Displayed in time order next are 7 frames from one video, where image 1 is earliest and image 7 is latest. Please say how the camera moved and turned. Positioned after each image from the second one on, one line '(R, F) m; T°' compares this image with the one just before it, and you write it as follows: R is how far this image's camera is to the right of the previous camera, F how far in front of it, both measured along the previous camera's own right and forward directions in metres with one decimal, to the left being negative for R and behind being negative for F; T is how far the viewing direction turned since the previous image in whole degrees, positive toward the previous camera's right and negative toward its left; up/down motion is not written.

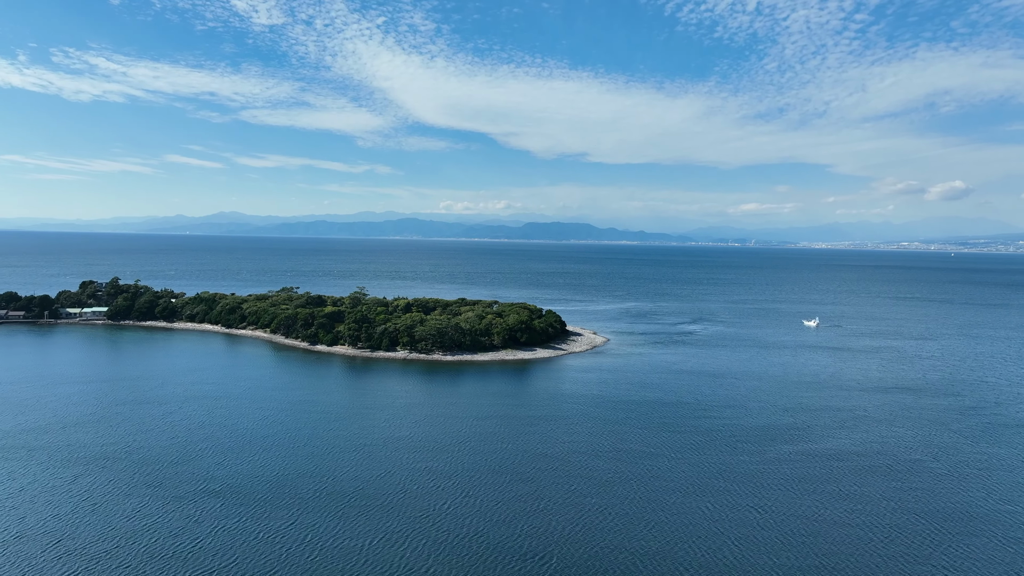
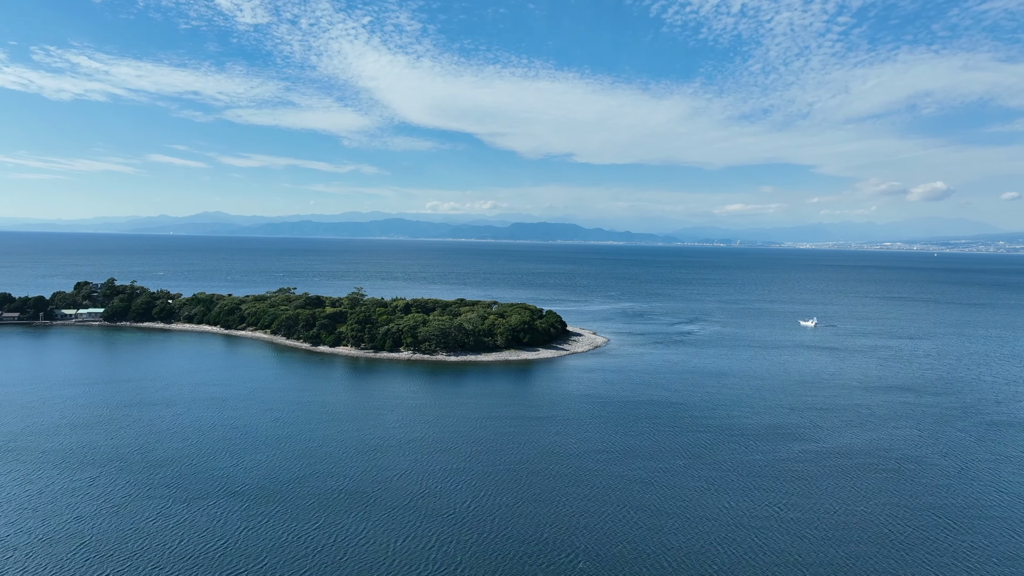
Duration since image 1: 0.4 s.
(+5.8, +0.1) m; -3°
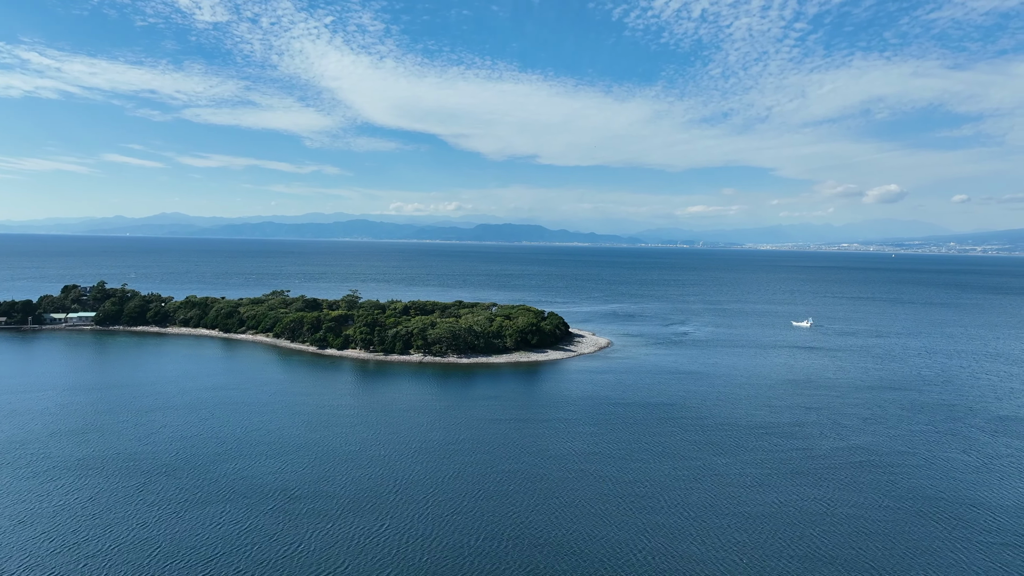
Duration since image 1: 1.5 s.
(-2.2, 0.0) m; +2°
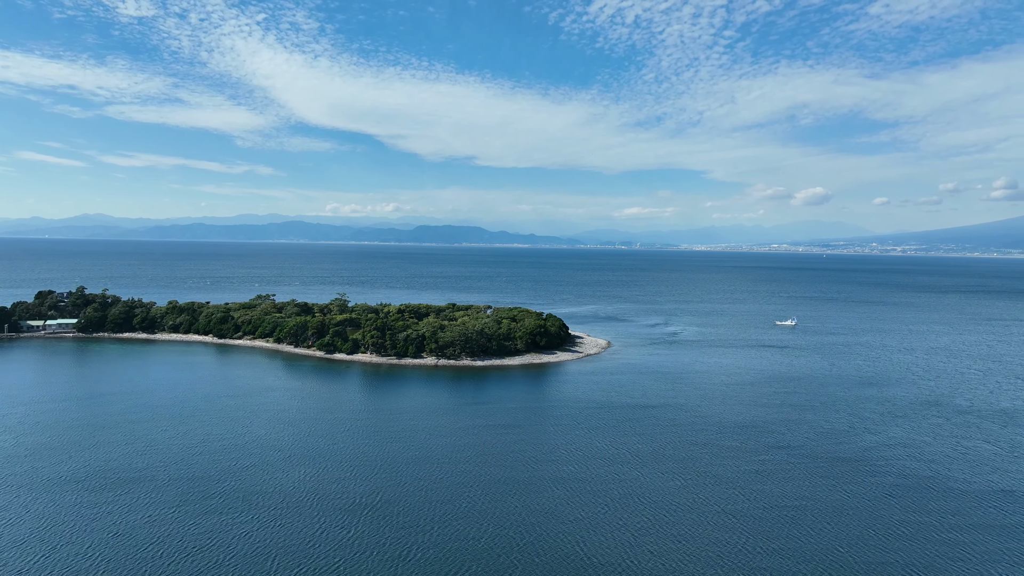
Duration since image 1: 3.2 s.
(-3.4, -0.1) m; +3°
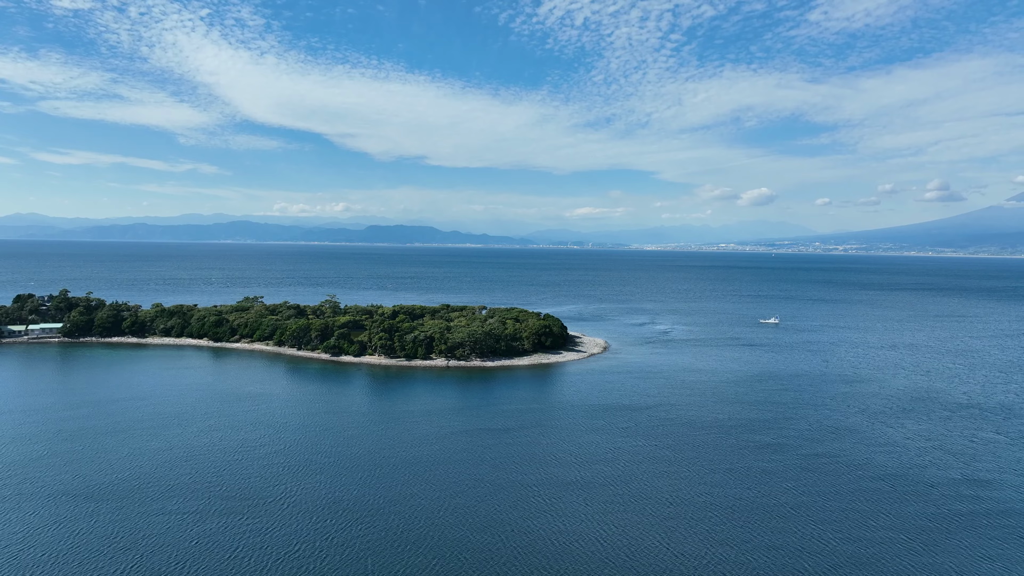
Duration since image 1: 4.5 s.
(-2.6, -0.1) m; +3°
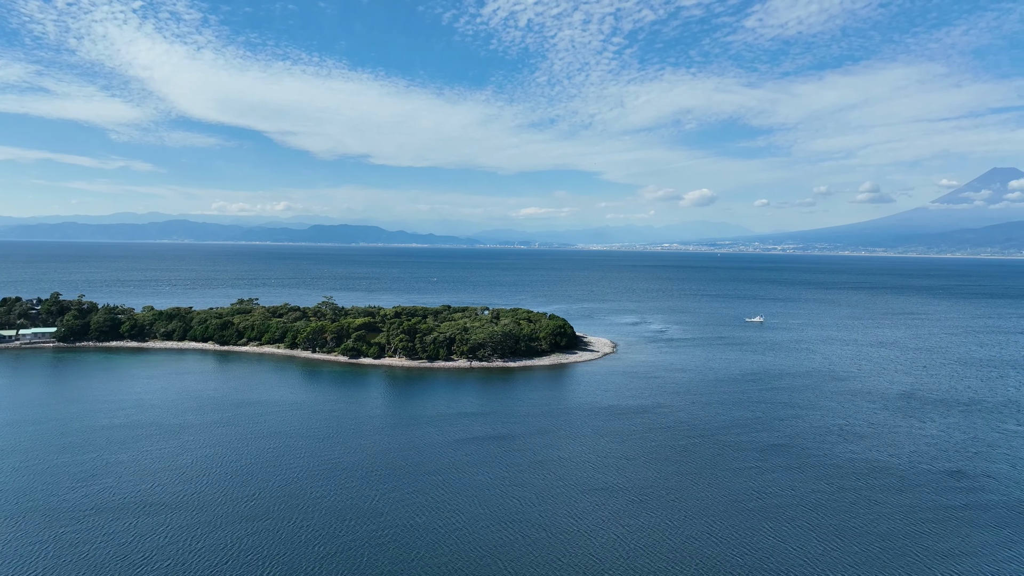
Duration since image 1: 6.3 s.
(-3.6, -0.2) m; +3°
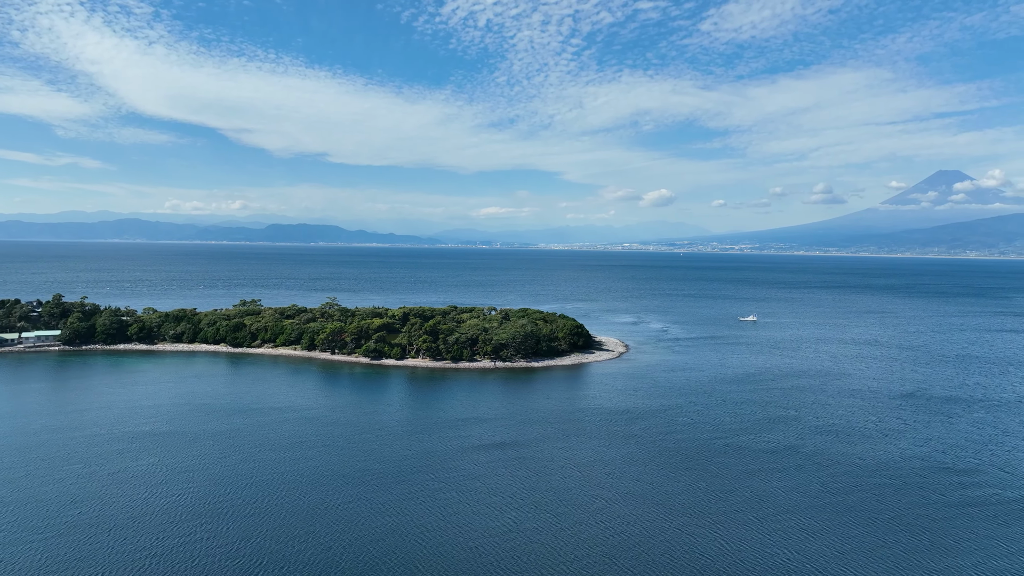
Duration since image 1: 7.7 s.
(-3.1, -0.2) m; +2°
